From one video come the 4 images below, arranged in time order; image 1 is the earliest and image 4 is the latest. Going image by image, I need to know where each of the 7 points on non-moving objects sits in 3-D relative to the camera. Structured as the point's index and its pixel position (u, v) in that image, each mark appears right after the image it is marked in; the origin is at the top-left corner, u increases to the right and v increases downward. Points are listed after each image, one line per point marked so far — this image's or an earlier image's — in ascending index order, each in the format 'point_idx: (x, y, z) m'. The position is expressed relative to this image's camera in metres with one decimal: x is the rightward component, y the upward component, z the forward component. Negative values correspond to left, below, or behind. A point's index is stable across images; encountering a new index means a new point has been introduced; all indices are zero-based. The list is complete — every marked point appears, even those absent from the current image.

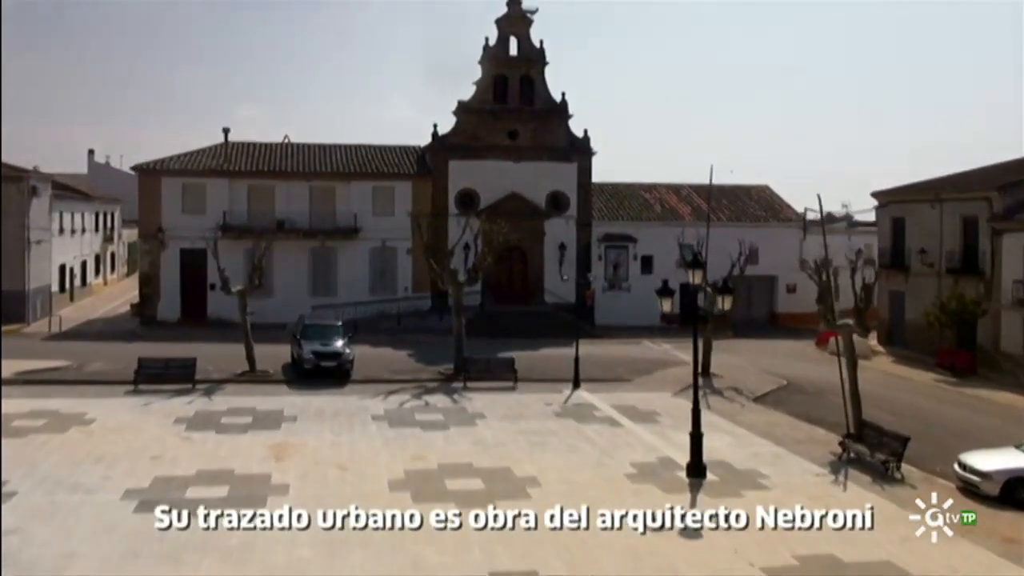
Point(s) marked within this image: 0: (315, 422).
0: (-4.5, -3.1, +19.4) m
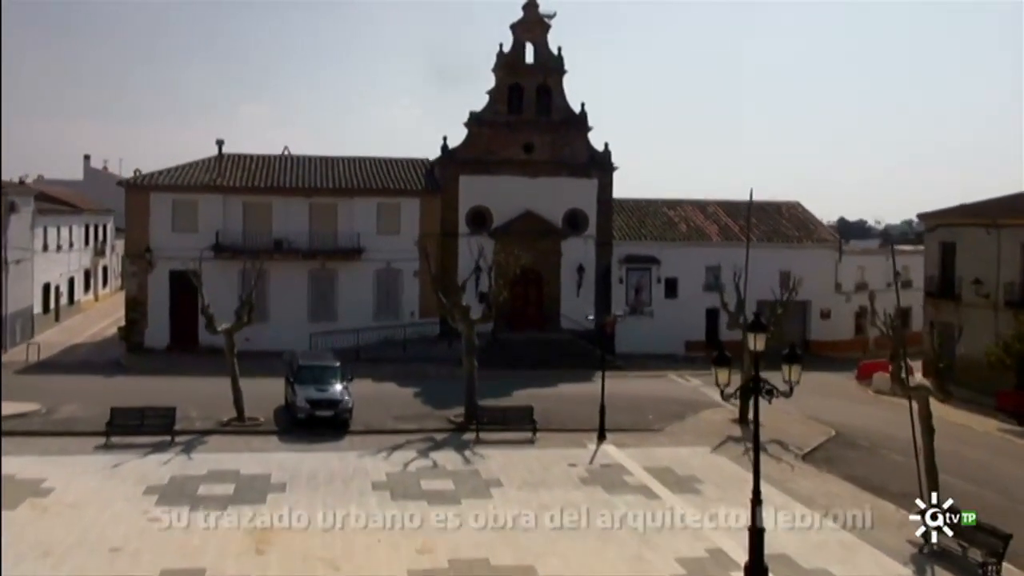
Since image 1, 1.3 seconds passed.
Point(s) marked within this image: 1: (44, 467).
0: (-4.1, -4.1, +16.9) m
1: (-9.9, -3.8, +17.8) m
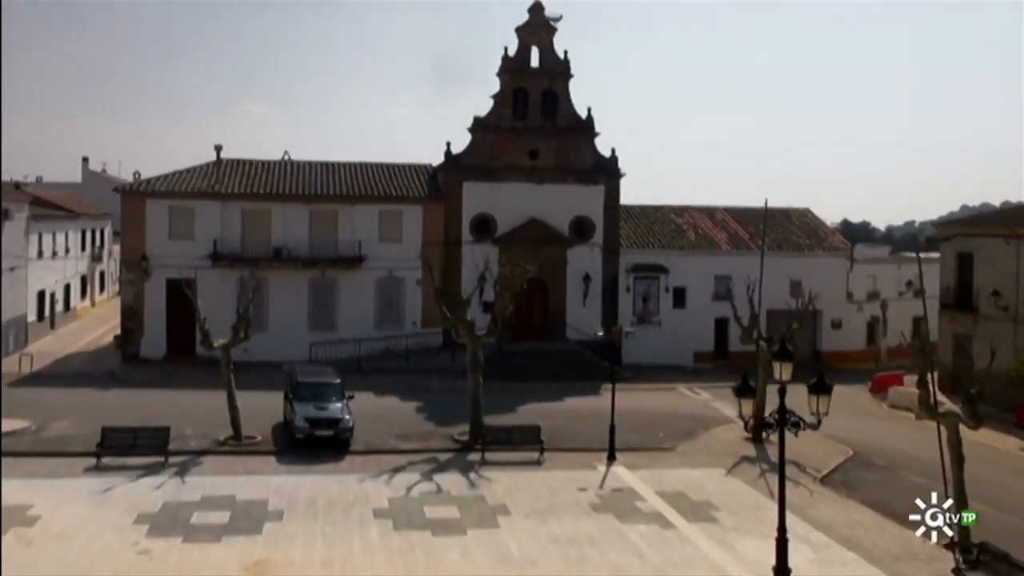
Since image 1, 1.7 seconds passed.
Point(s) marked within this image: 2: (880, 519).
0: (-4.0, -4.4, +16.1) m
1: (-9.7, -4.1, +17.0) m
2: (+7.5, -4.7, +17.2) m
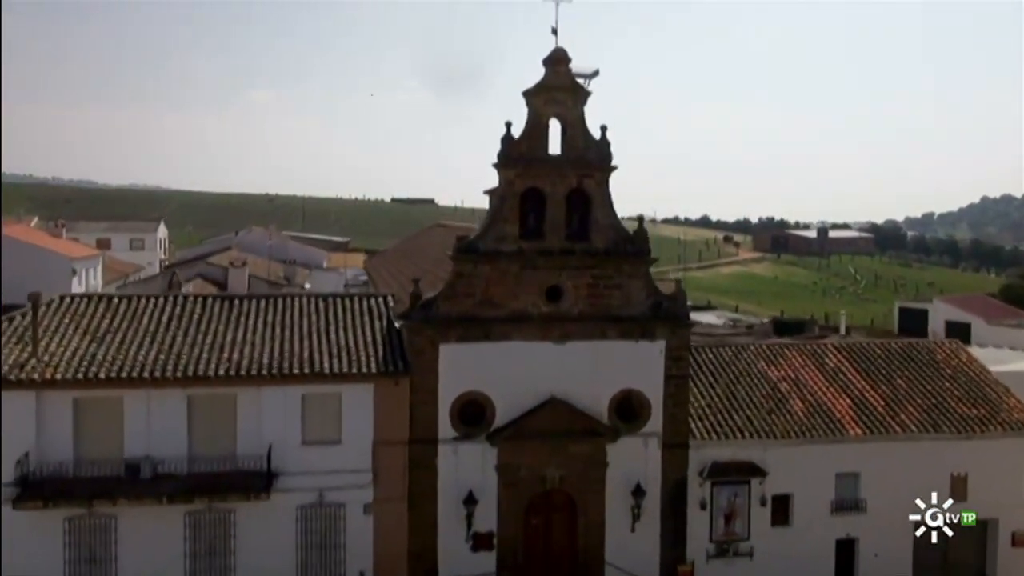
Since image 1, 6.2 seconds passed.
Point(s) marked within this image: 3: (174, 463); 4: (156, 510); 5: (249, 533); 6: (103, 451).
0: (-4.0, -10.2, +3.7) m
1: (-9.7, -9.9, +4.6) m
2: (+7.5, -10.5, +4.6) m
3: (-7.9, -4.0, +19.4) m
4: (-8.1, -5.1, +19.3) m
5: (-6.2, -5.7, +19.8) m
6: (-9.4, -3.7, +19.3) m
